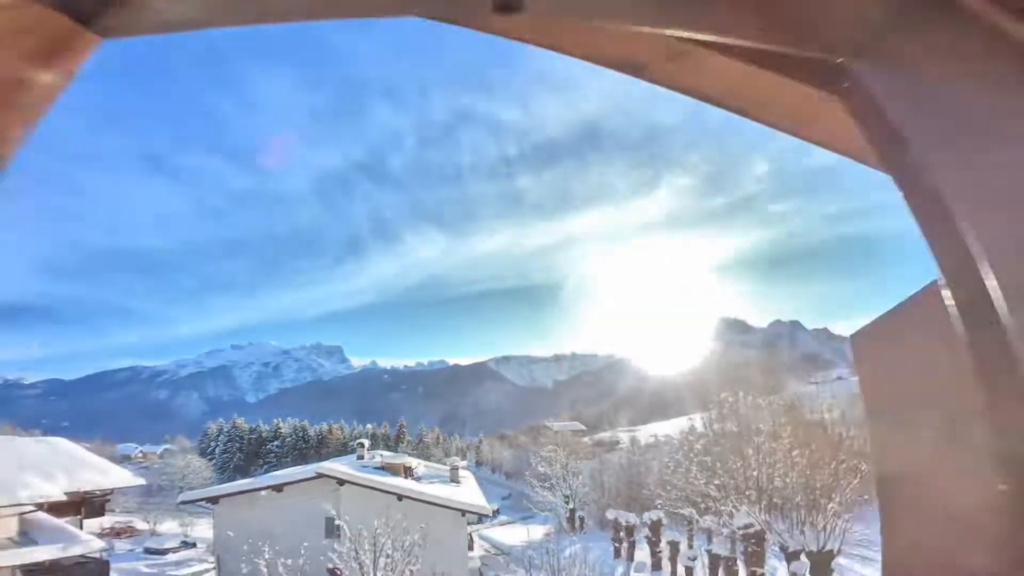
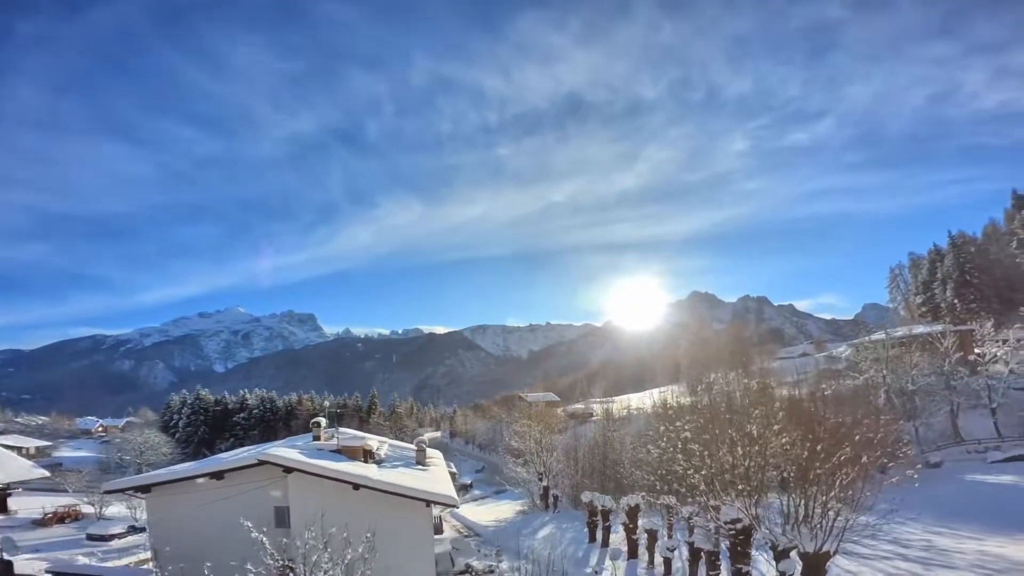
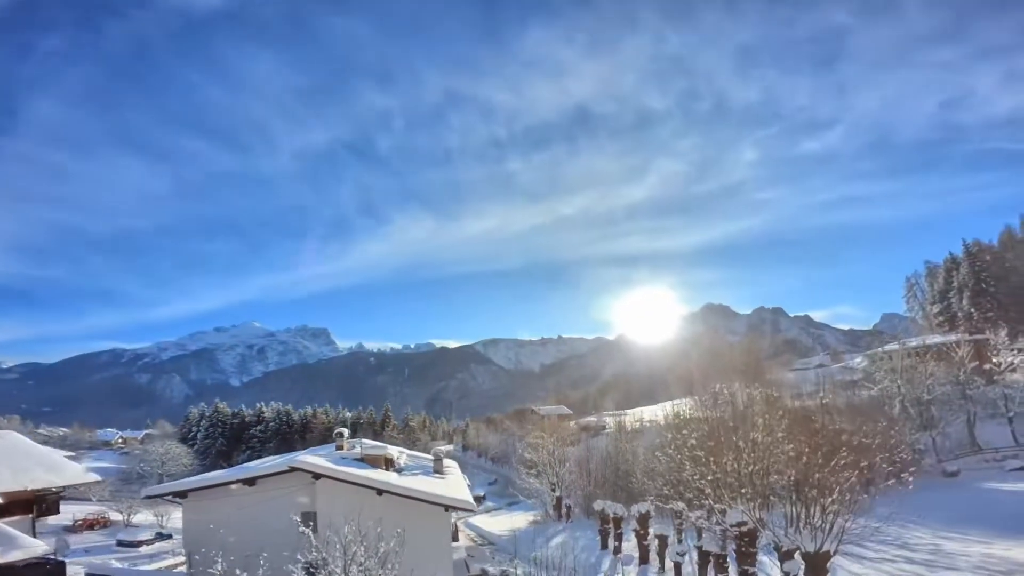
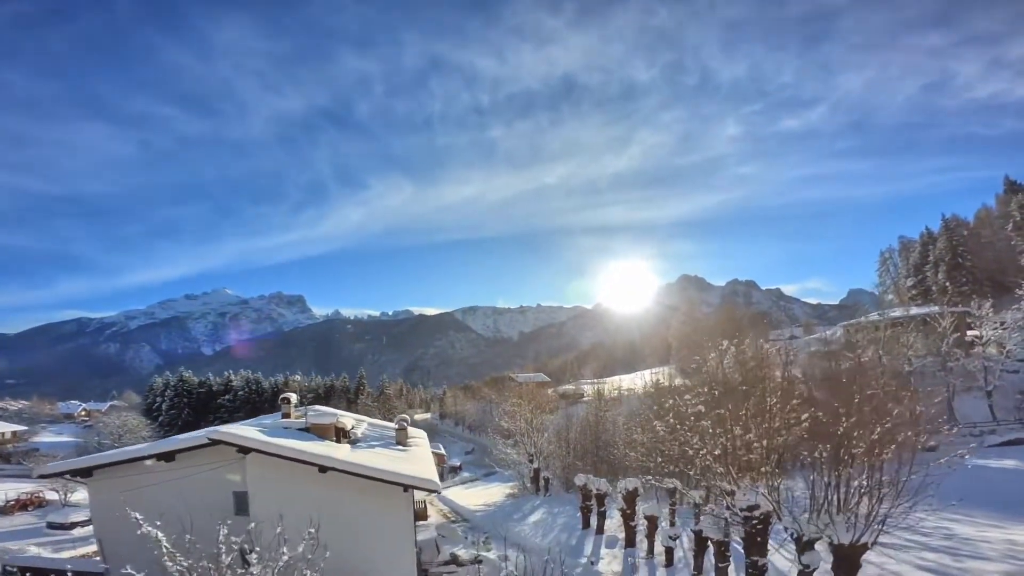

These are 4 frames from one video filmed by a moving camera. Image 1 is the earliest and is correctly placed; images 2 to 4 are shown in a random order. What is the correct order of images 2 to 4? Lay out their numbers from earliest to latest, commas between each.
3, 2, 4
